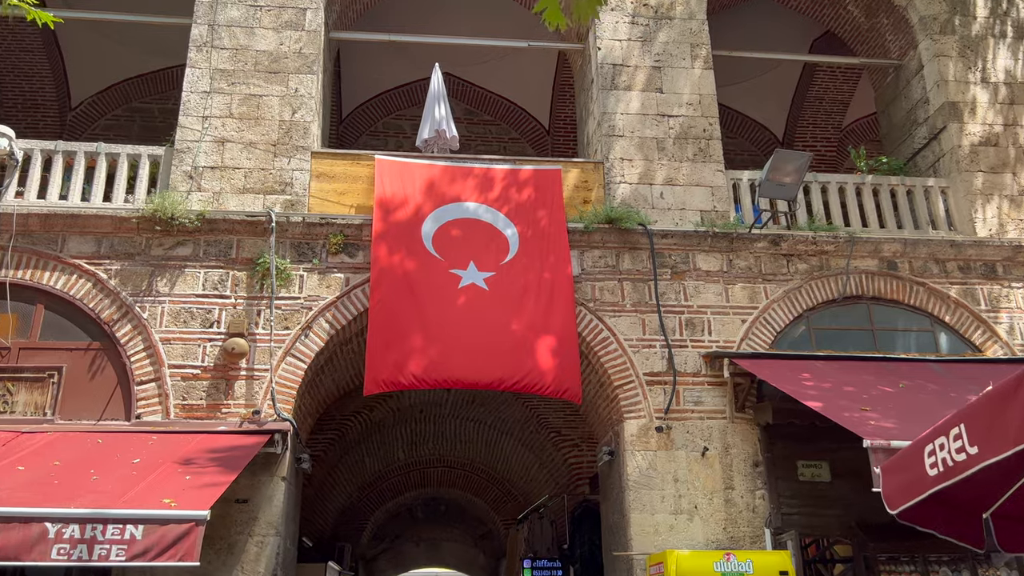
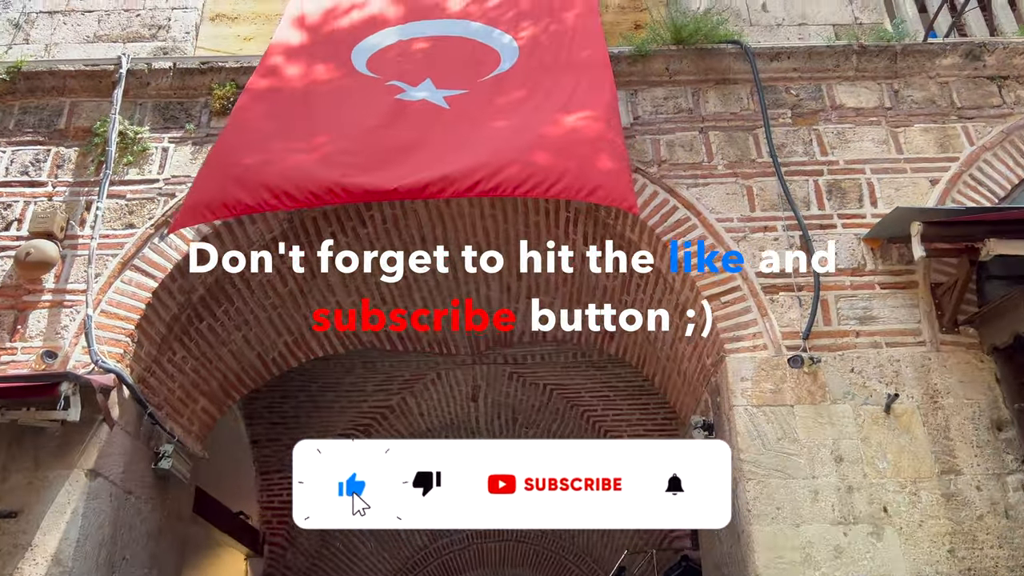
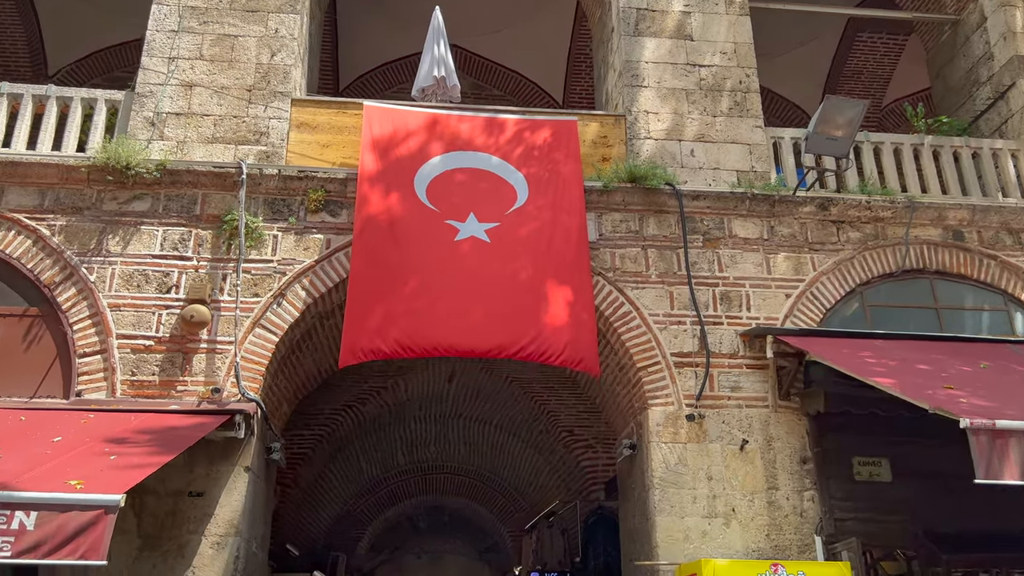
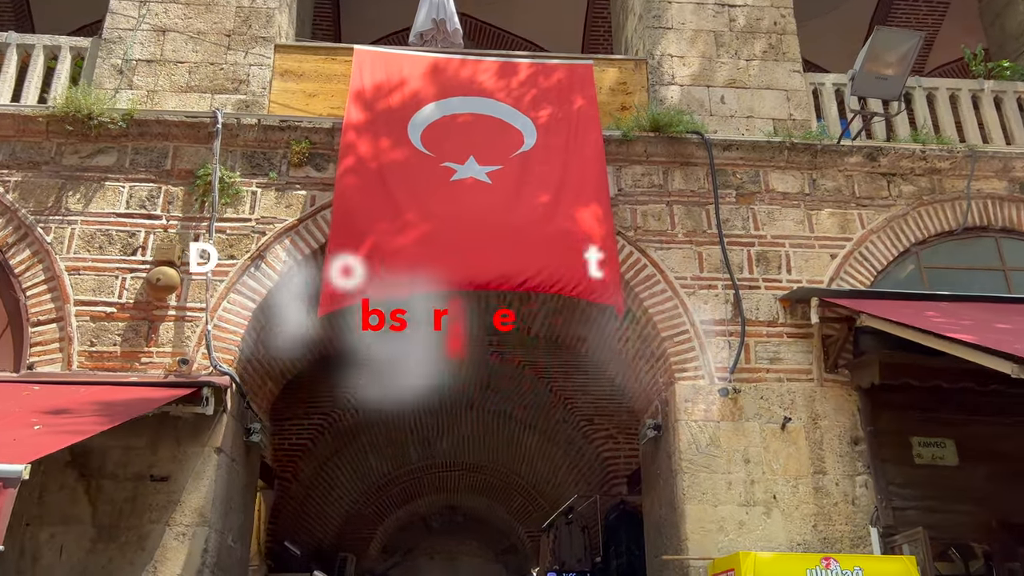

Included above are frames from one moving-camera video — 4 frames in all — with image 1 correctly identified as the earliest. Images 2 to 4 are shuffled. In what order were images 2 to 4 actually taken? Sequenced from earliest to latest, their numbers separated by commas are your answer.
3, 4, 2
